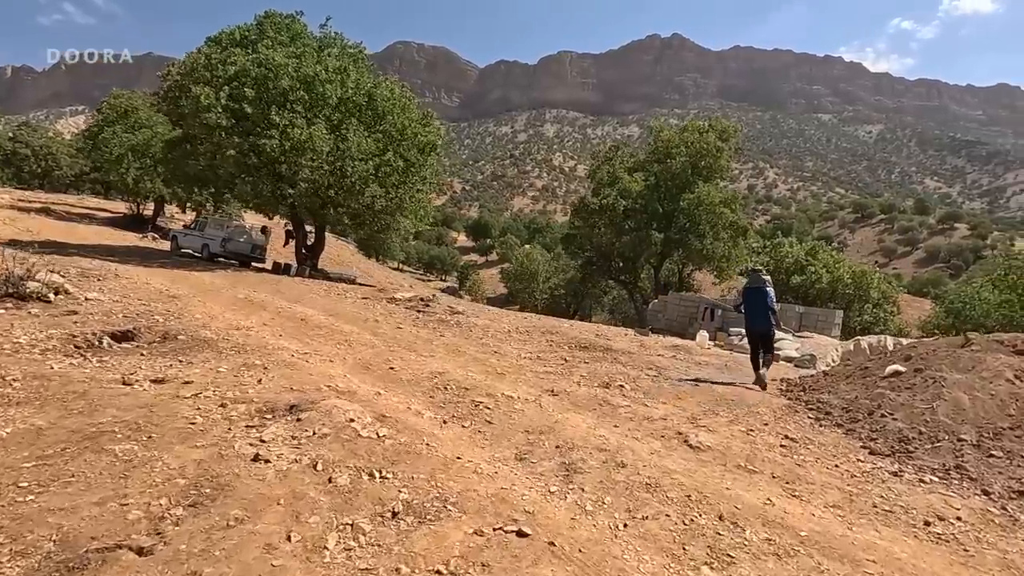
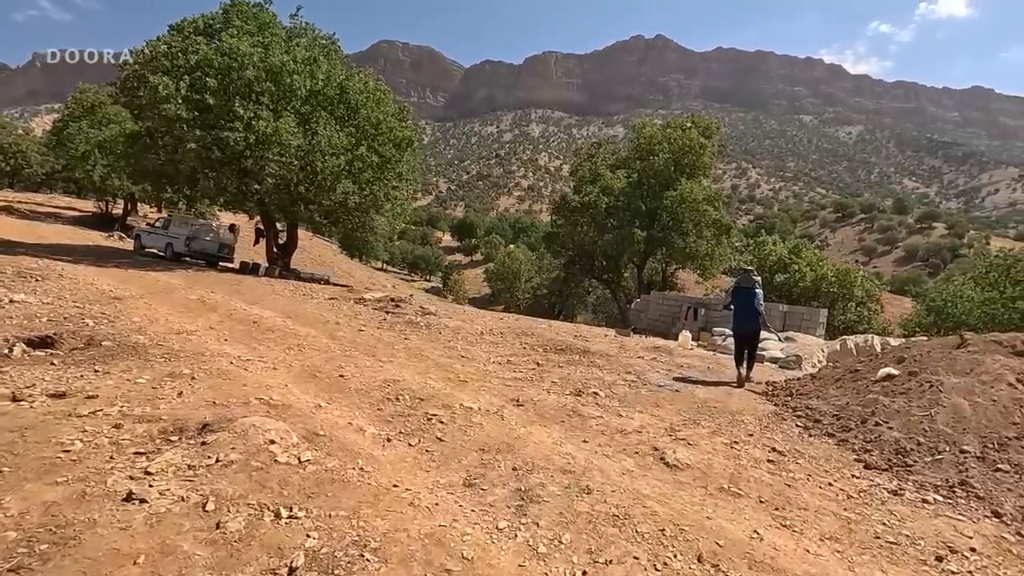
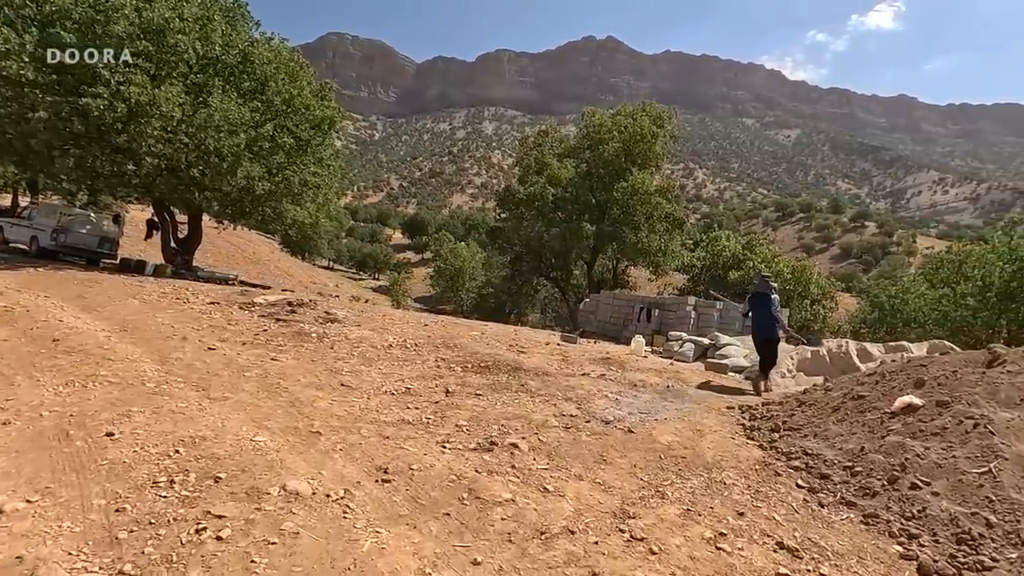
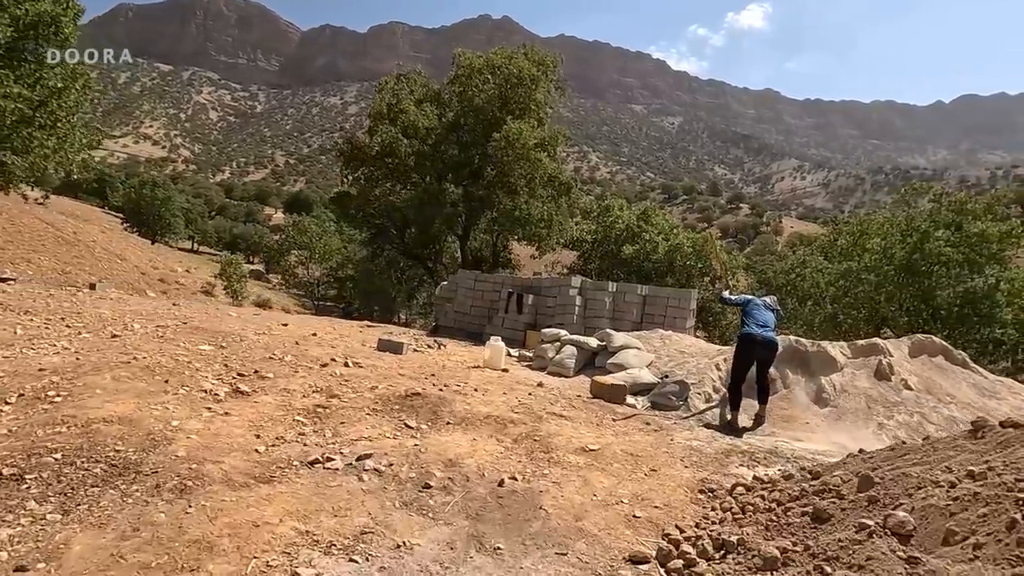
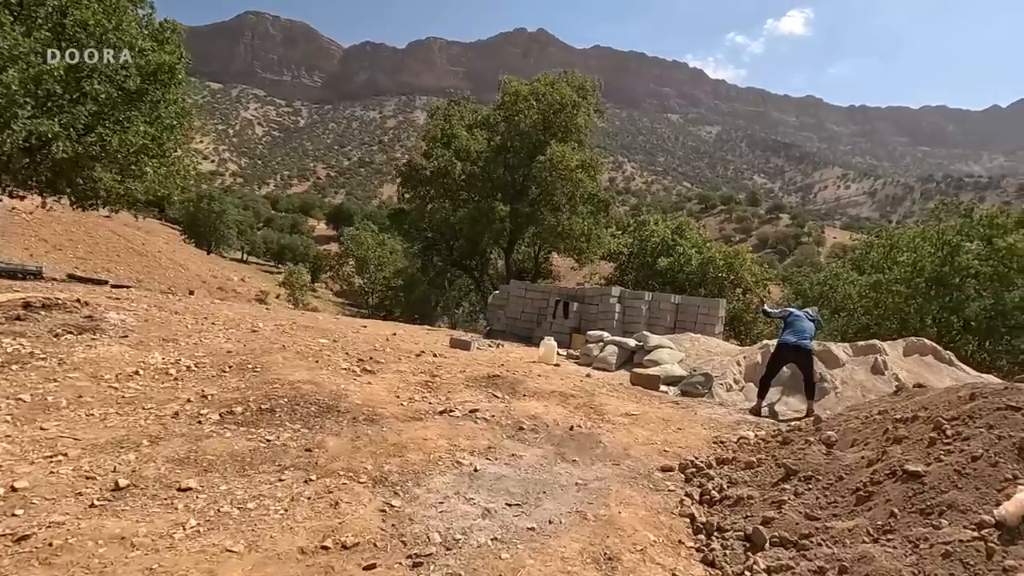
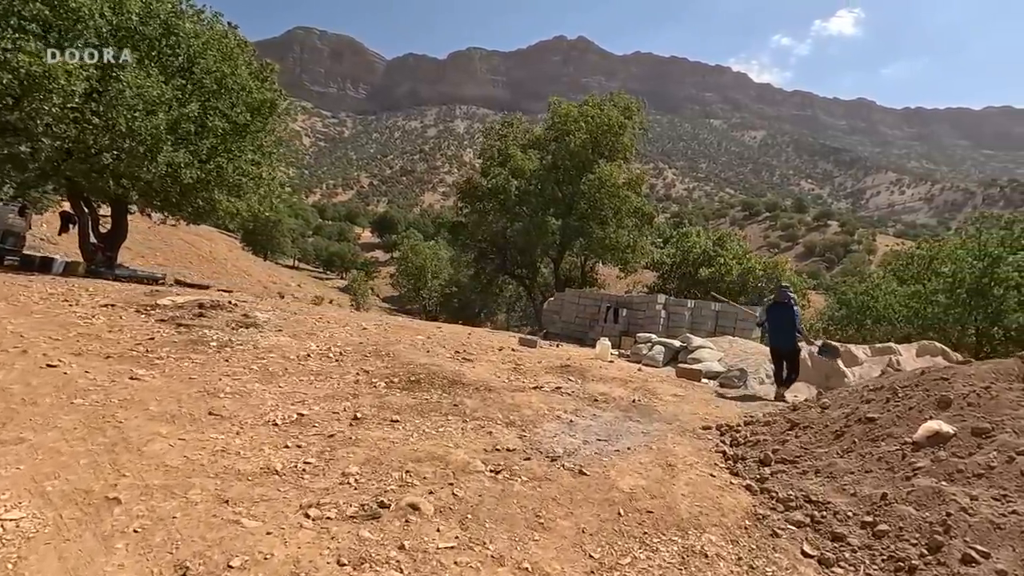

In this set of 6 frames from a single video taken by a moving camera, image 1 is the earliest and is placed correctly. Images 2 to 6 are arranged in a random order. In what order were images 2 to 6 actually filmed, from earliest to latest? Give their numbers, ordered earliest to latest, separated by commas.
2, 3, 6, 5, 4
